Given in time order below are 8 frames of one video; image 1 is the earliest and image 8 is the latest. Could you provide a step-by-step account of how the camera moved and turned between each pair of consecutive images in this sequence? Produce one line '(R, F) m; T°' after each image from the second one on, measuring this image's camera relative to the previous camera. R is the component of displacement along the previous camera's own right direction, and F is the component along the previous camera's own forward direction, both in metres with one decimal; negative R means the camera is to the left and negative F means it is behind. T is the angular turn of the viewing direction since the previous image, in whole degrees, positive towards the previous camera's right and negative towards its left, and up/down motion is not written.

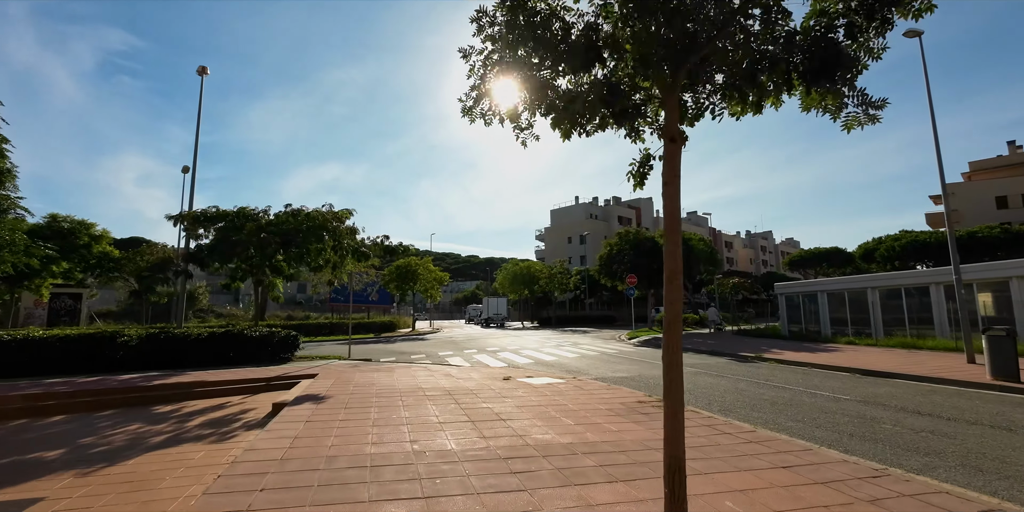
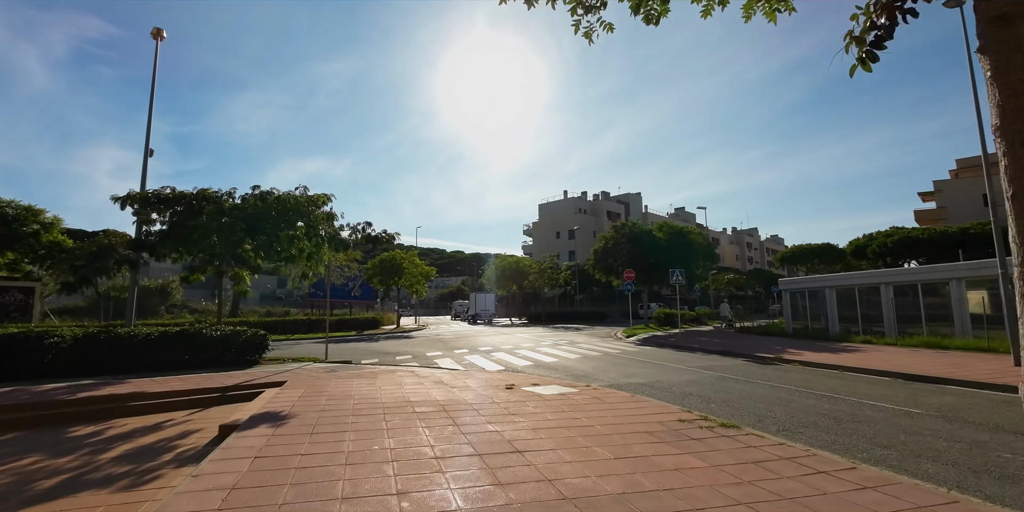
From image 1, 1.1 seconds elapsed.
(-0.4, +1.8) m; +2°
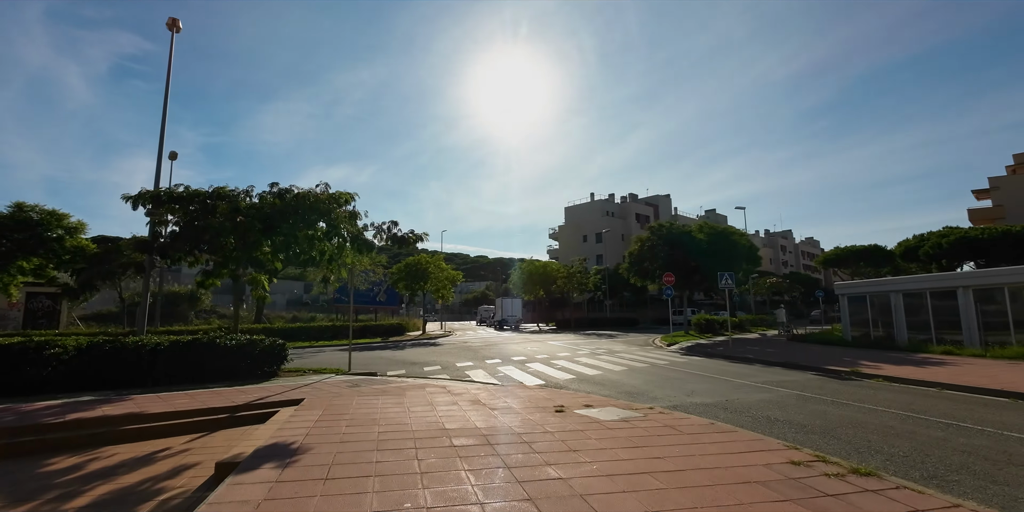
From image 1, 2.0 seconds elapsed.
(-0.4, +1.4) m; -2°
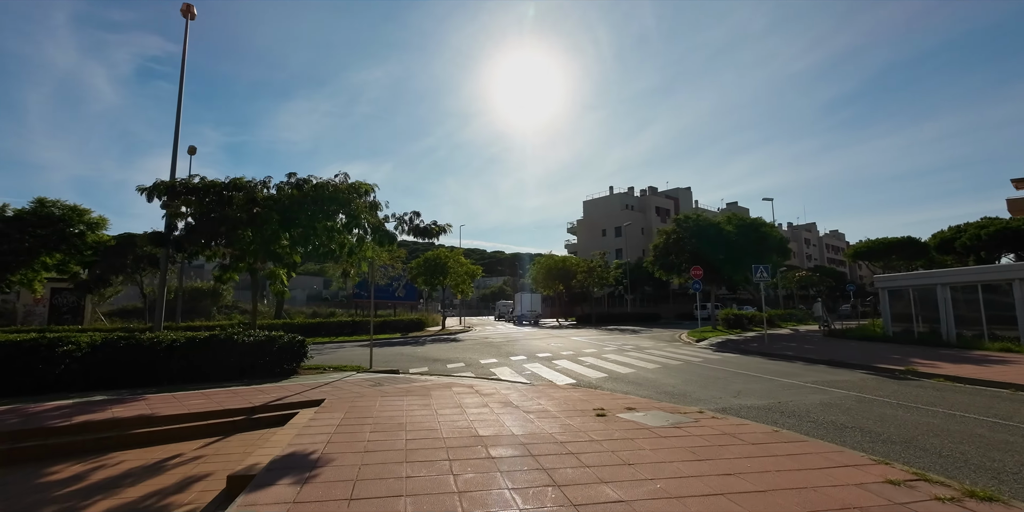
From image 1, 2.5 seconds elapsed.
(-0.3, +0.7) m; -2°
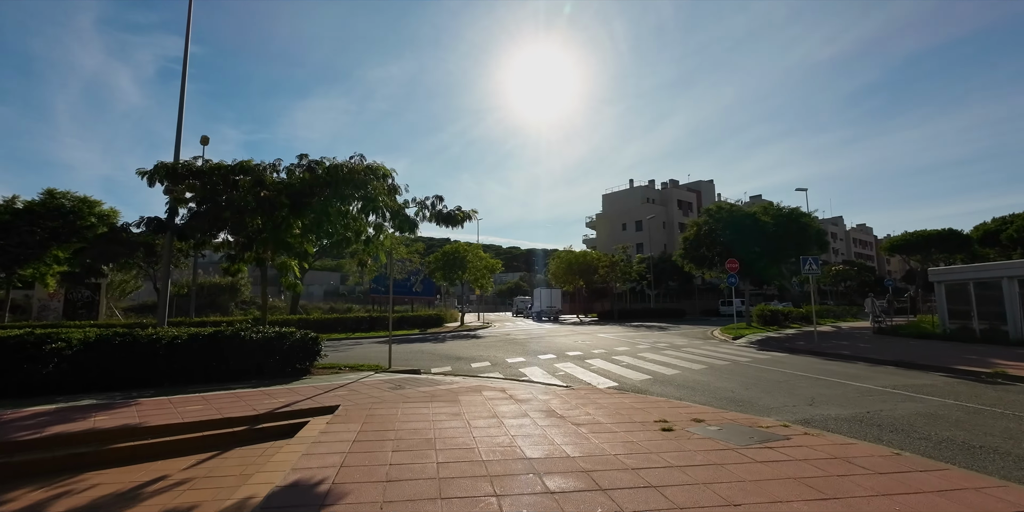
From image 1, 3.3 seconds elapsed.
(-0.4, +1.2) m; -2°
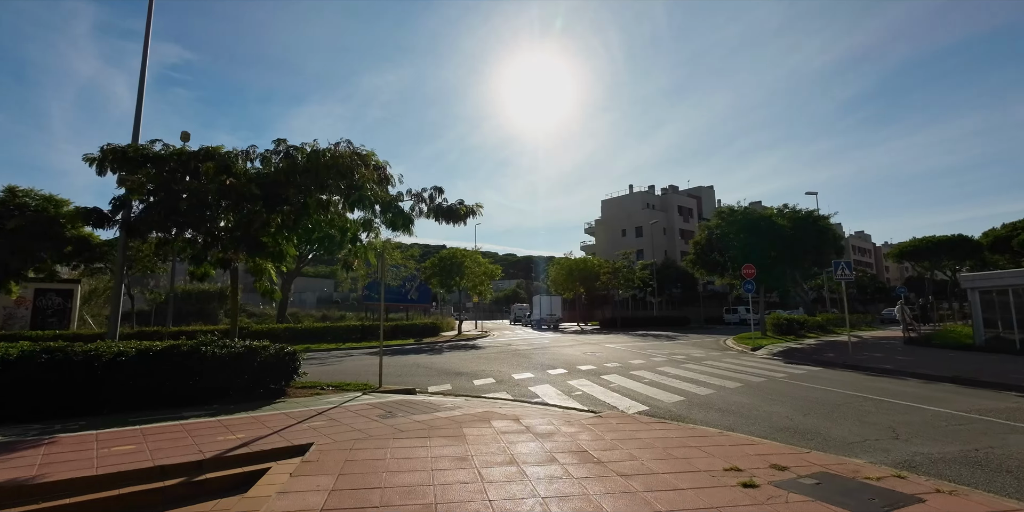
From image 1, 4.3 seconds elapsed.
(-0.3, +1.7) m; 0°
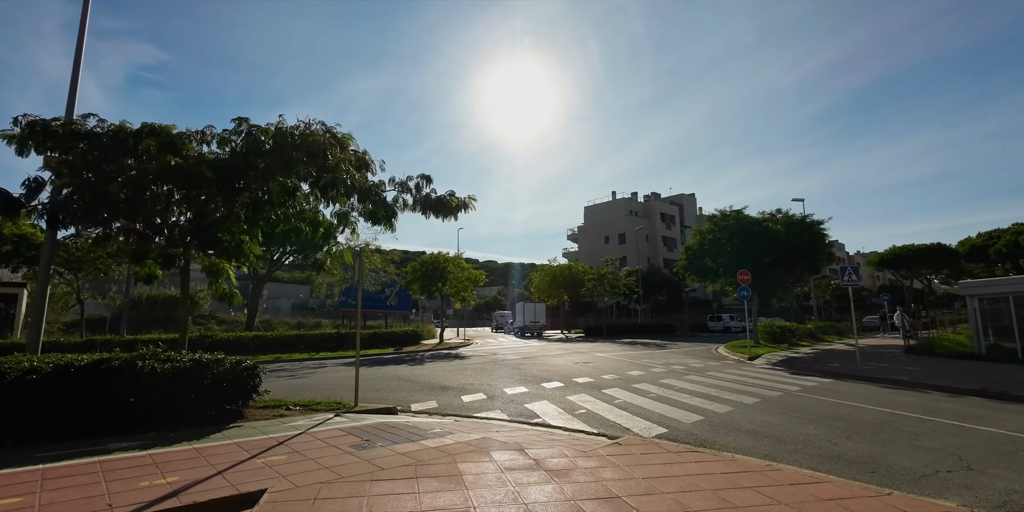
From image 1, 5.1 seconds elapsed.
(-0.3, +1.3) m; +2°
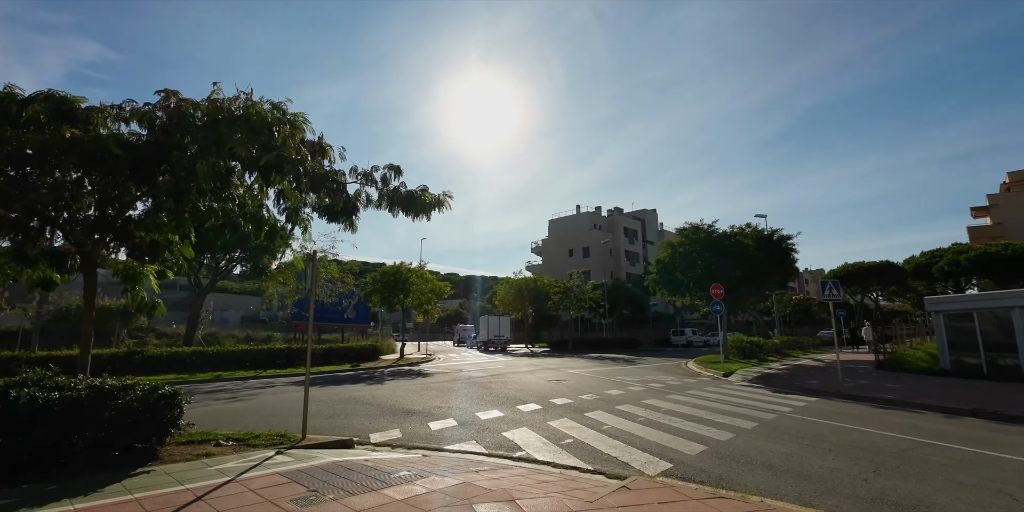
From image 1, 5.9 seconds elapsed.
(-0.3, +1.2) m; +4°
